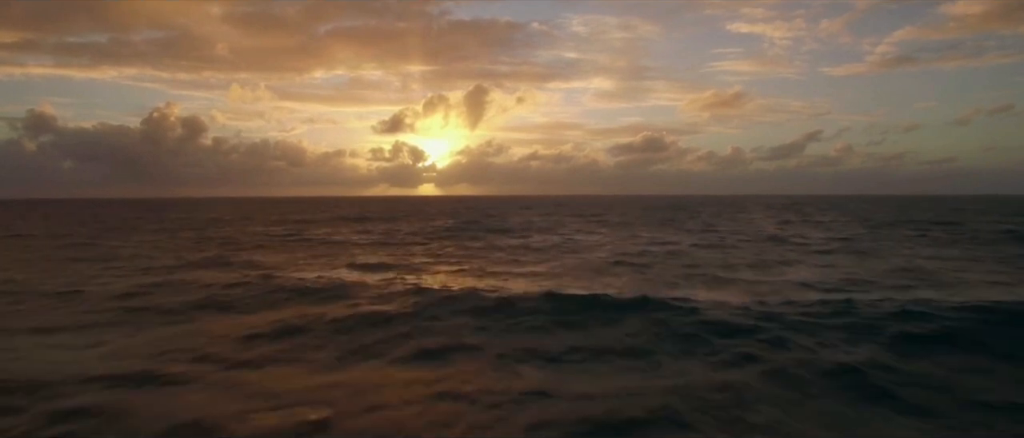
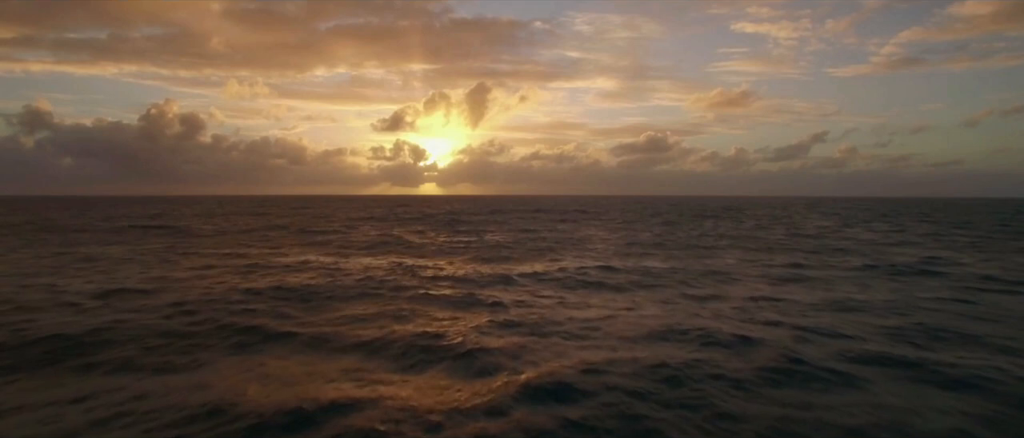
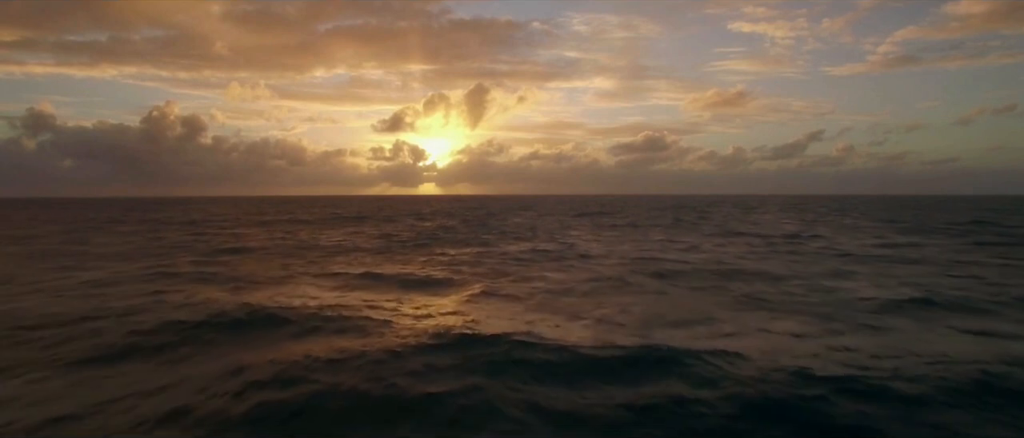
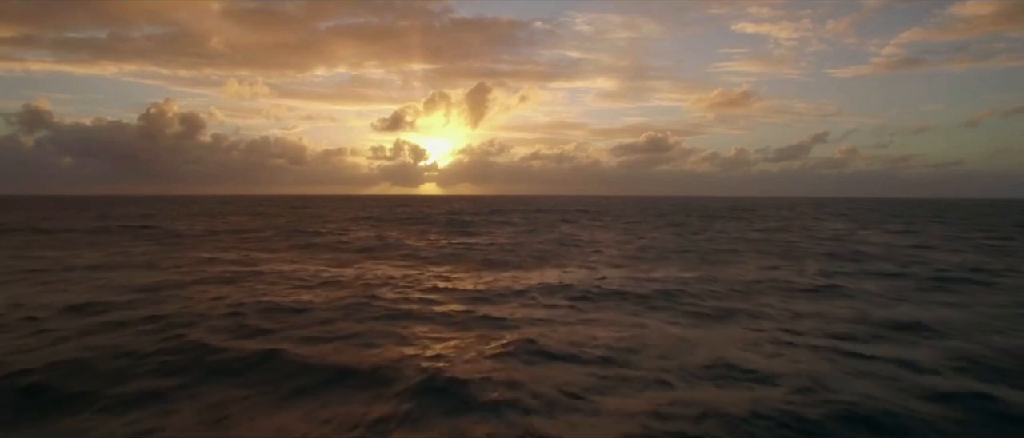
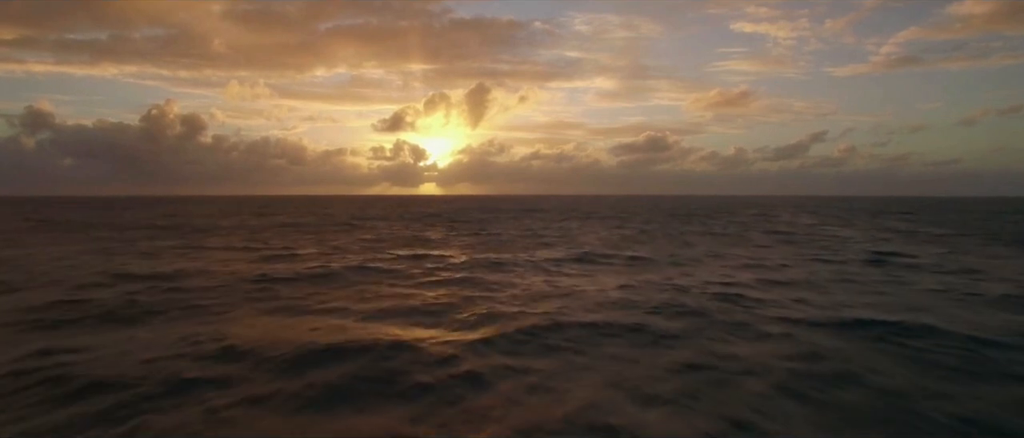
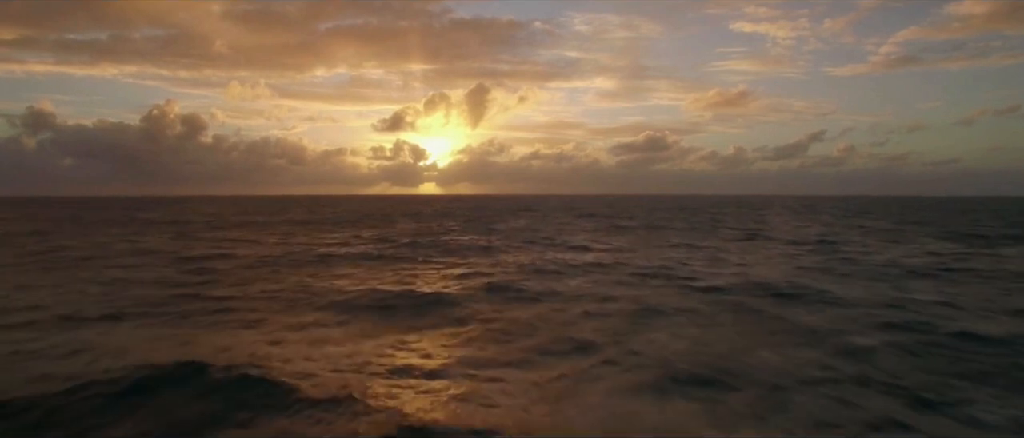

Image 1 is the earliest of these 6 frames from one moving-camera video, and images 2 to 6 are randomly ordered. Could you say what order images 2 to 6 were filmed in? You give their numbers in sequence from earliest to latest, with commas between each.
3, 6, 5, 2, 4
